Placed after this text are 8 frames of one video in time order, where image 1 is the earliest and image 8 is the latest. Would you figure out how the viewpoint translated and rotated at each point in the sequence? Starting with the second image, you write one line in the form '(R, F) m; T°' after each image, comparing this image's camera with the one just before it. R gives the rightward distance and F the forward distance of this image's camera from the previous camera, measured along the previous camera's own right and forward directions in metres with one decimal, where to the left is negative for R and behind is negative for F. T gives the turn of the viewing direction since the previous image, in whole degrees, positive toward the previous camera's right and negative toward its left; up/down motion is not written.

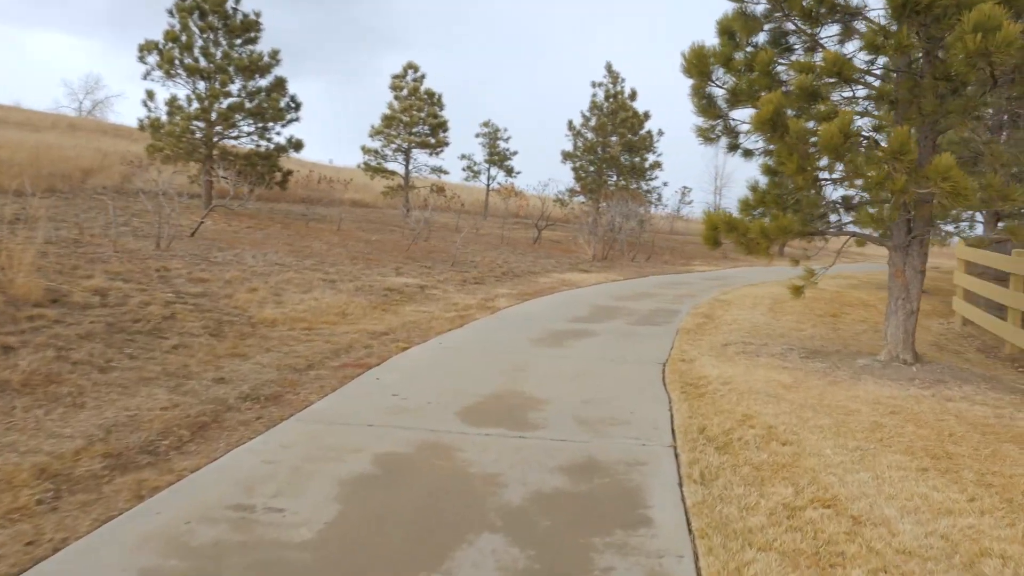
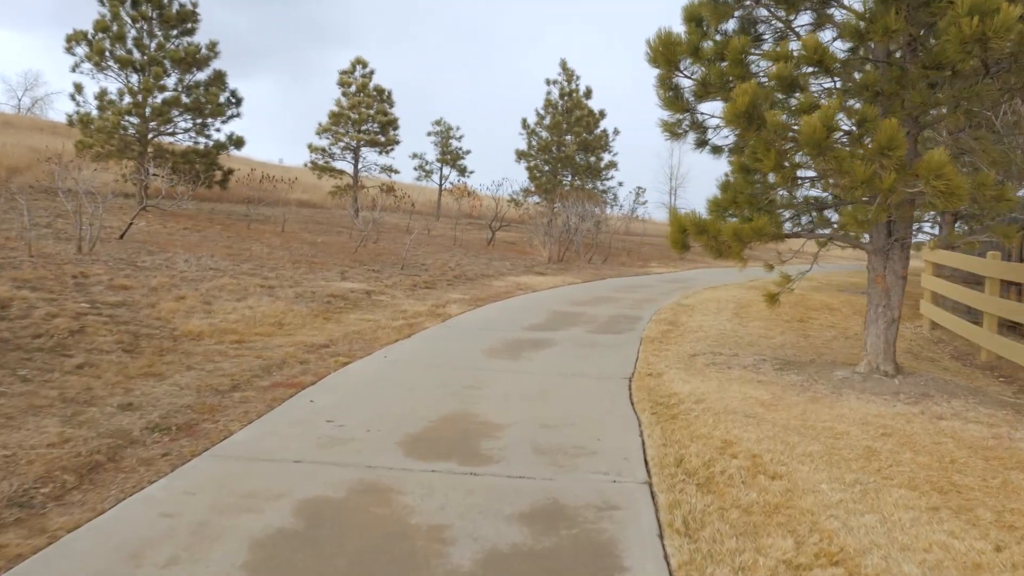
(0.0, +0.6) m; +3°
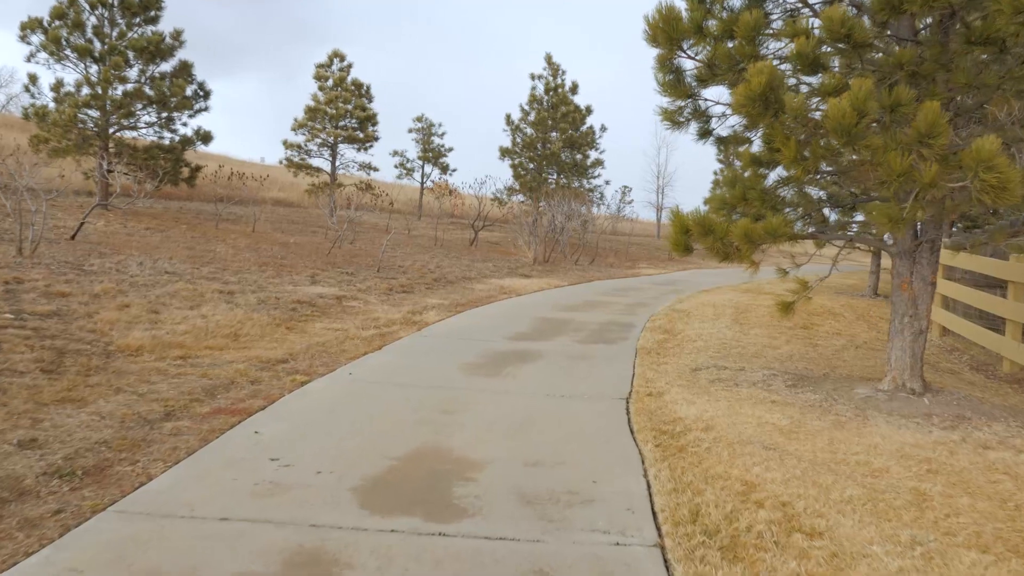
(0.0, +0.7) m; +1°
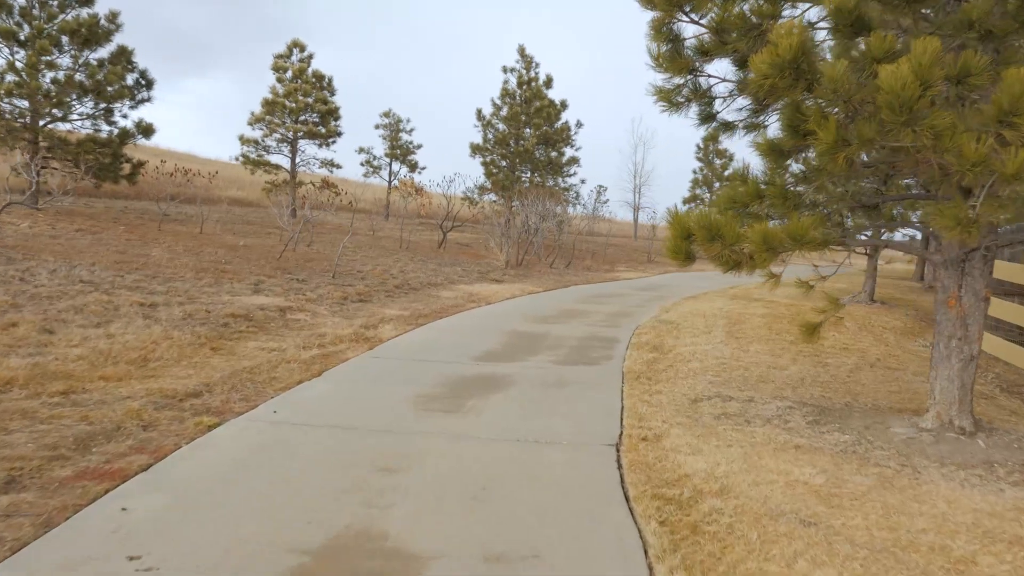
(+0.1, +1.0) m; +2°
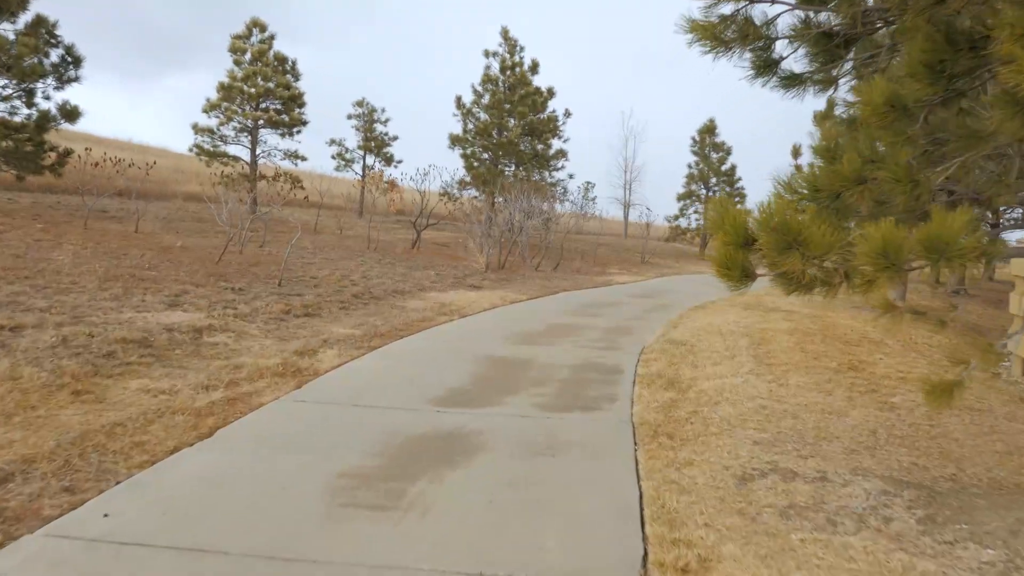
(+0.1, +1.6) m; +1°
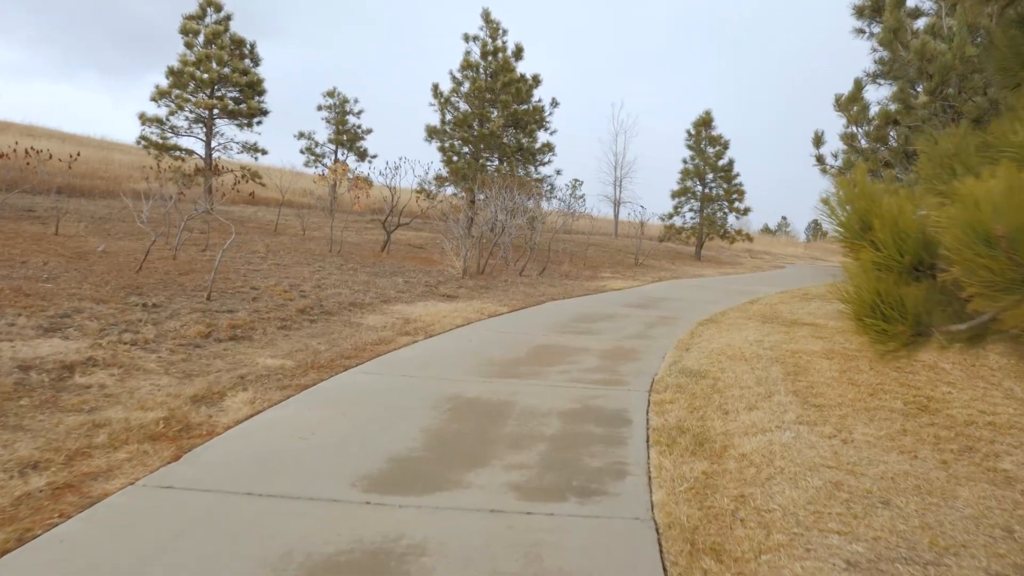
(+0.1, +1.5) m; +1°
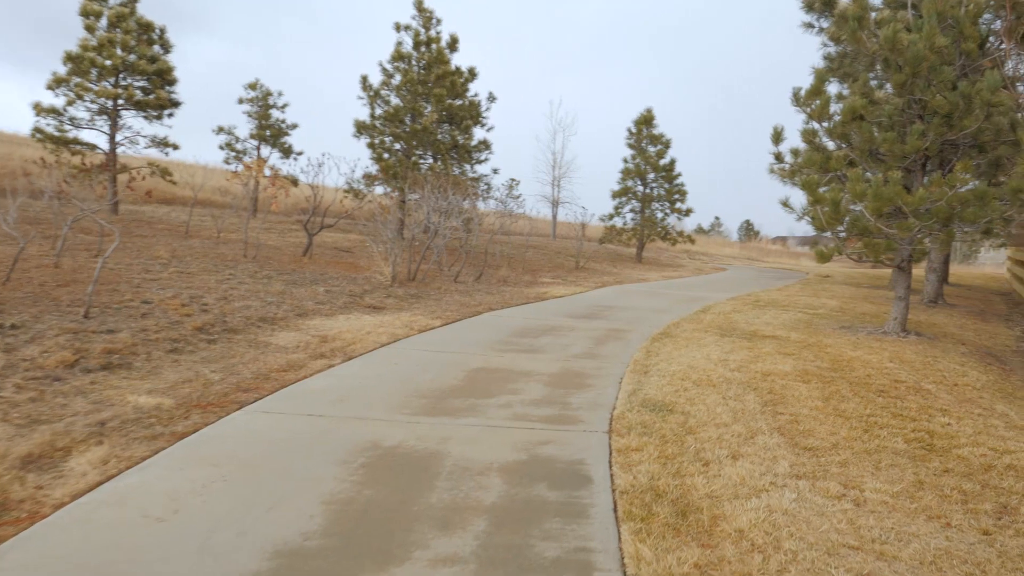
(0.0, +0.9) m; +4°
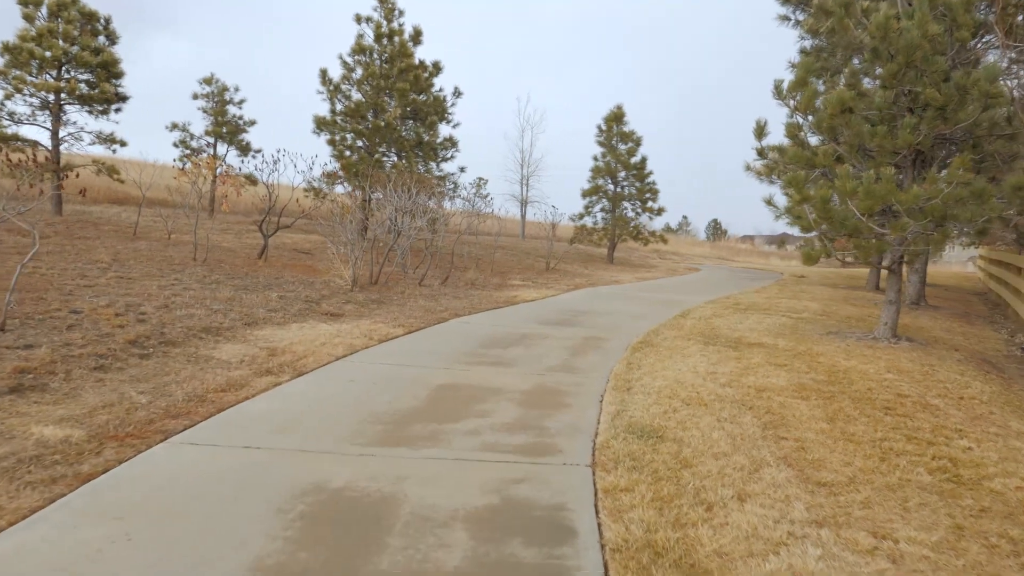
(0.0, +0.6) m; +2°
